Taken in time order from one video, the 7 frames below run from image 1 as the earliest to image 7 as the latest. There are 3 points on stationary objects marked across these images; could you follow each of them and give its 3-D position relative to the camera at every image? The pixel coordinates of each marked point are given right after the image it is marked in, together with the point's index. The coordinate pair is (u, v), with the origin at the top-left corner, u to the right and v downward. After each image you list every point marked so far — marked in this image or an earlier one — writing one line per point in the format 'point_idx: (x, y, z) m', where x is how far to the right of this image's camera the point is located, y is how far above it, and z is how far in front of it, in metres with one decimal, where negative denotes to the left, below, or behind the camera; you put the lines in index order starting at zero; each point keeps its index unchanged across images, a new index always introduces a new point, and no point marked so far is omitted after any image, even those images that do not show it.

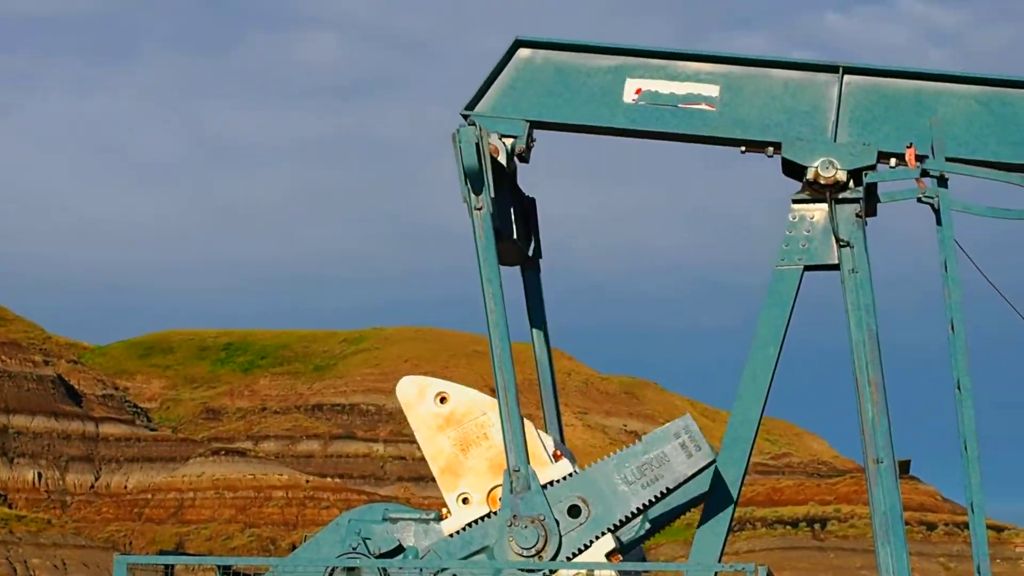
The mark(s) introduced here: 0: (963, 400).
0: (+2.5, -0.6, +9.7) m
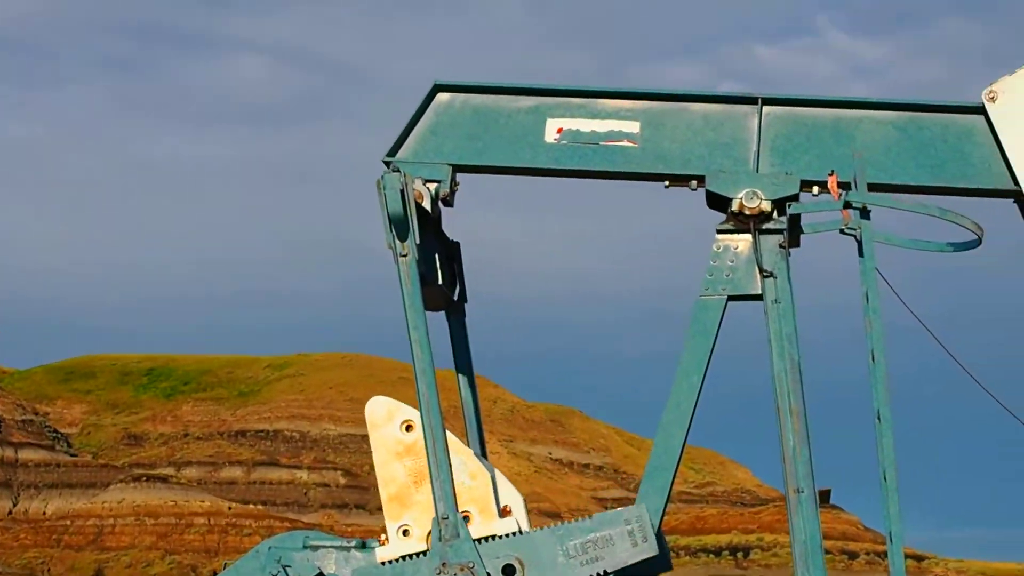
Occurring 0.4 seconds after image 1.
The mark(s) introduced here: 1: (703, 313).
0: (+2.1, -0.8, +9.8) m
1: (+1.1, -0.1, +9.9) m
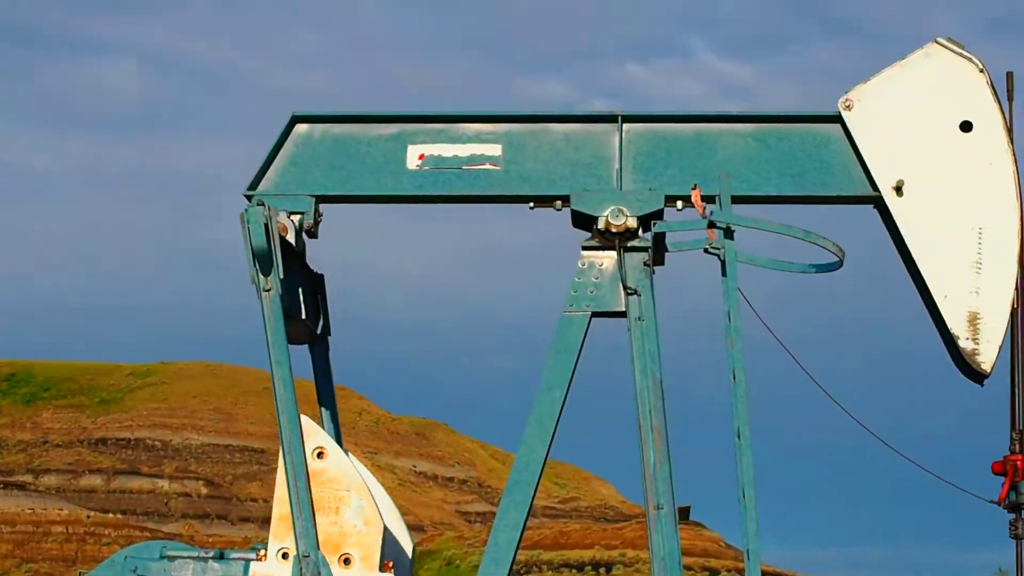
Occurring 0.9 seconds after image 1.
0: (+1.3, -0.9, +9.9) m
1: (+0.3, -0.2, +9.9) m
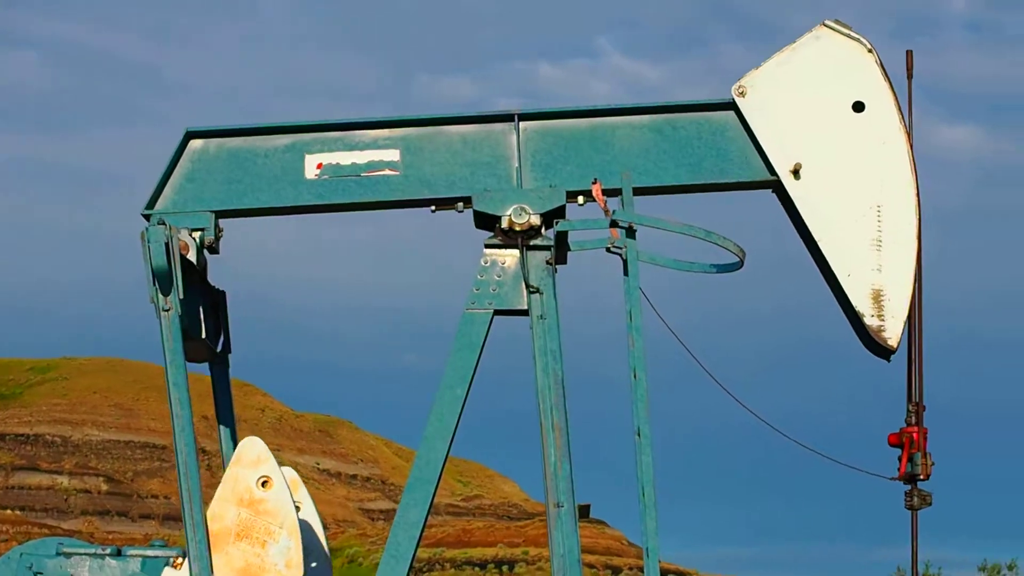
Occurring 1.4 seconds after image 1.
0: (+0.7, -0.9, +9.9) m
1: (-0.2, -0.2, +9.9) m
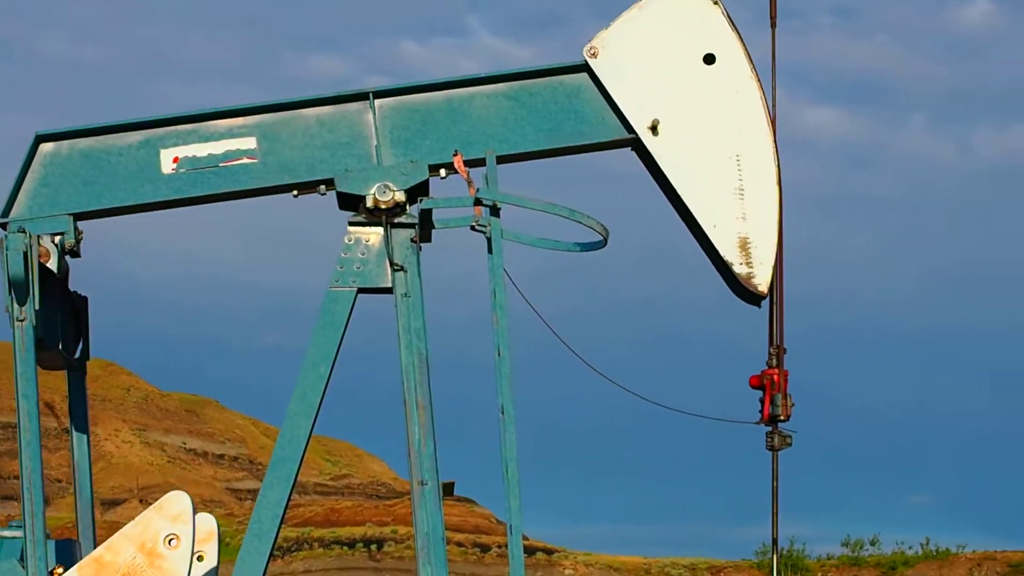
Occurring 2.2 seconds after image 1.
0: (0.0, -0.8, +9.9) m
1: (-1.0, -0.1, +9.9) m
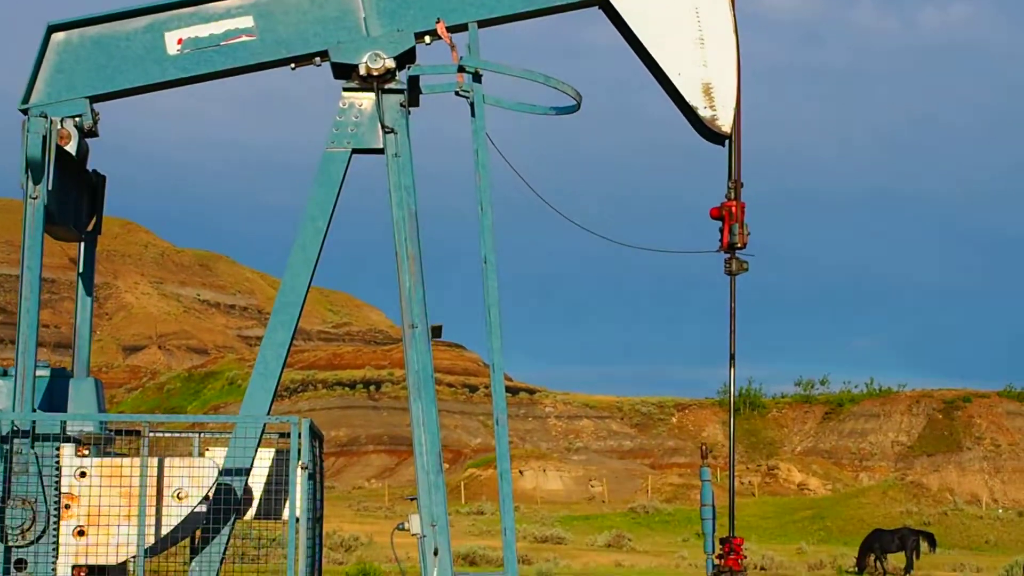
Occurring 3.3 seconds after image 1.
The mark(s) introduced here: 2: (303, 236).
0: (-0.1, +0.1, +10.9) m
1: (-1.1, +0.8, +10.8) m
2: (-1.3, +0.3, +10.9) m
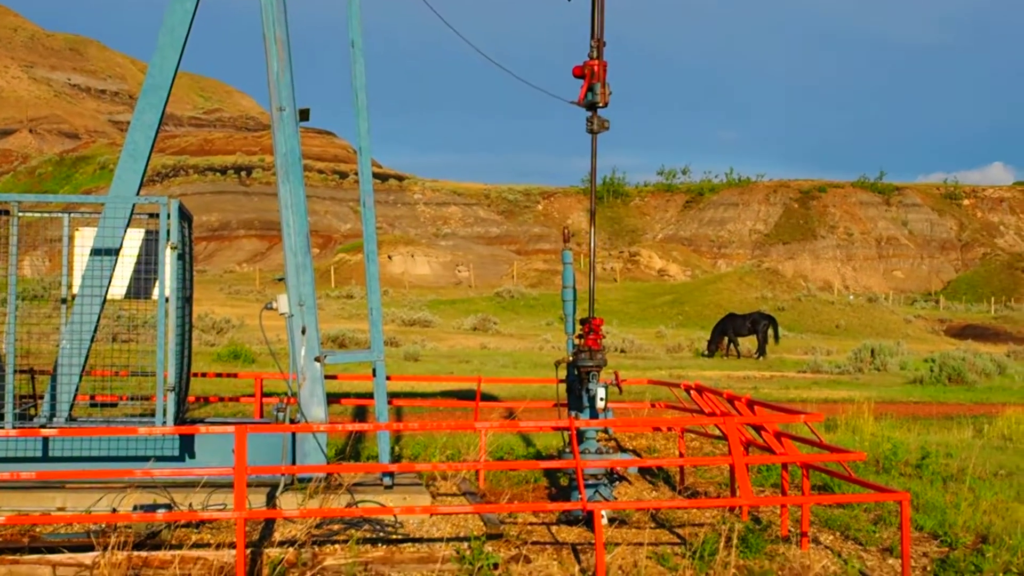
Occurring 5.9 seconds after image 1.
0: (-1.0, +1.4, +11.0) m
1: (-1.9, +2.1, +10.9) m
2: (-2.1, +1.7, +10.9) m
